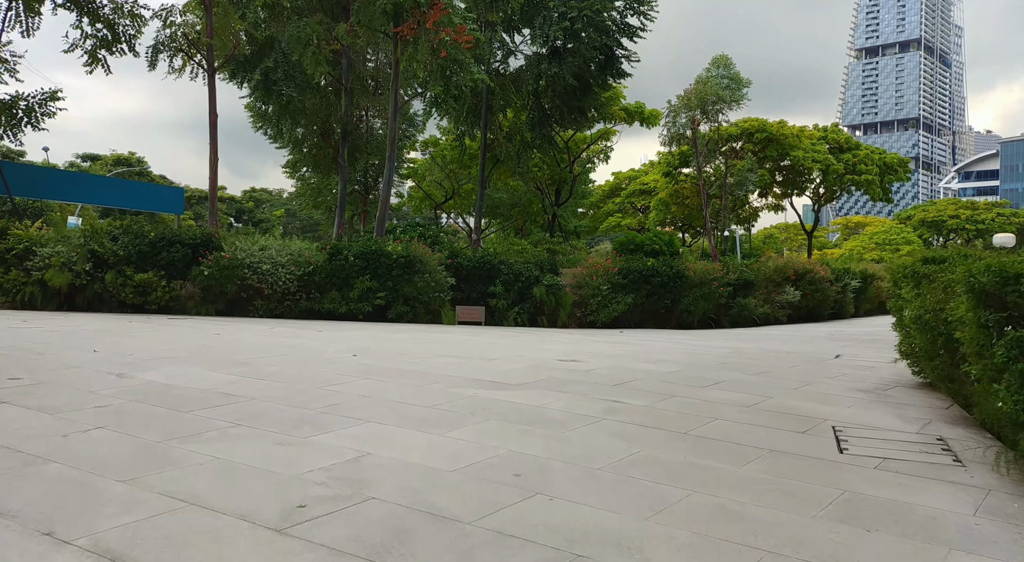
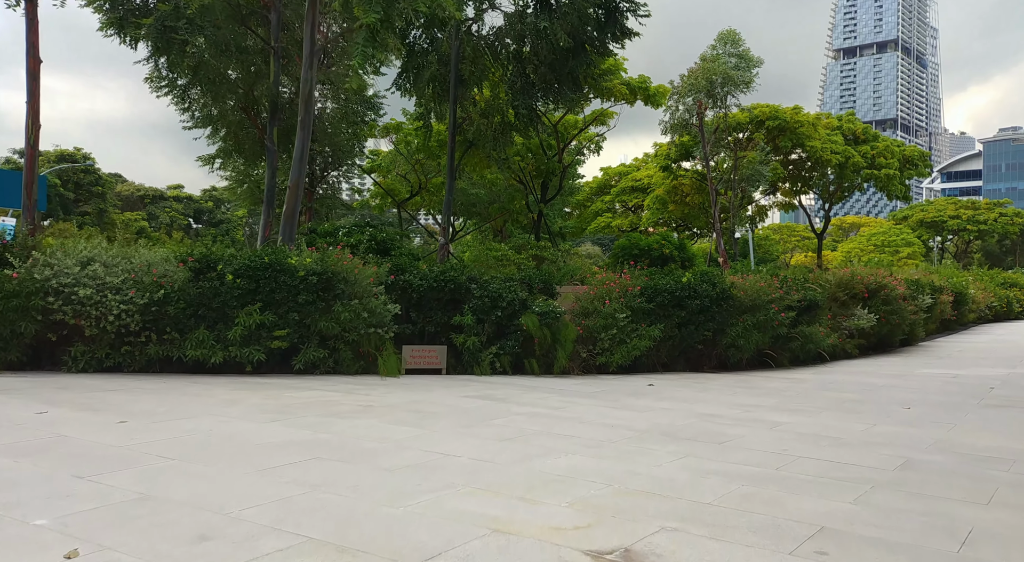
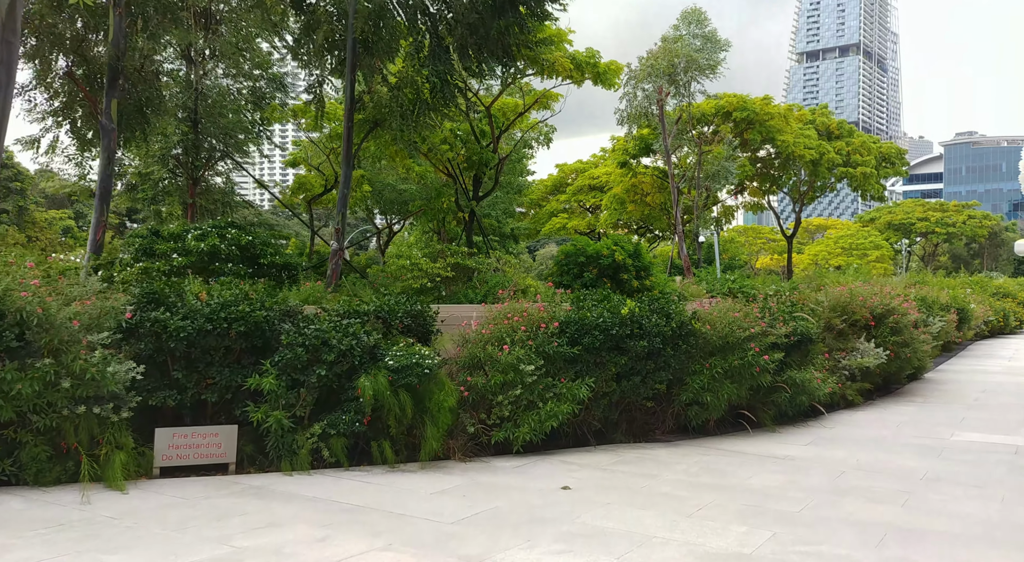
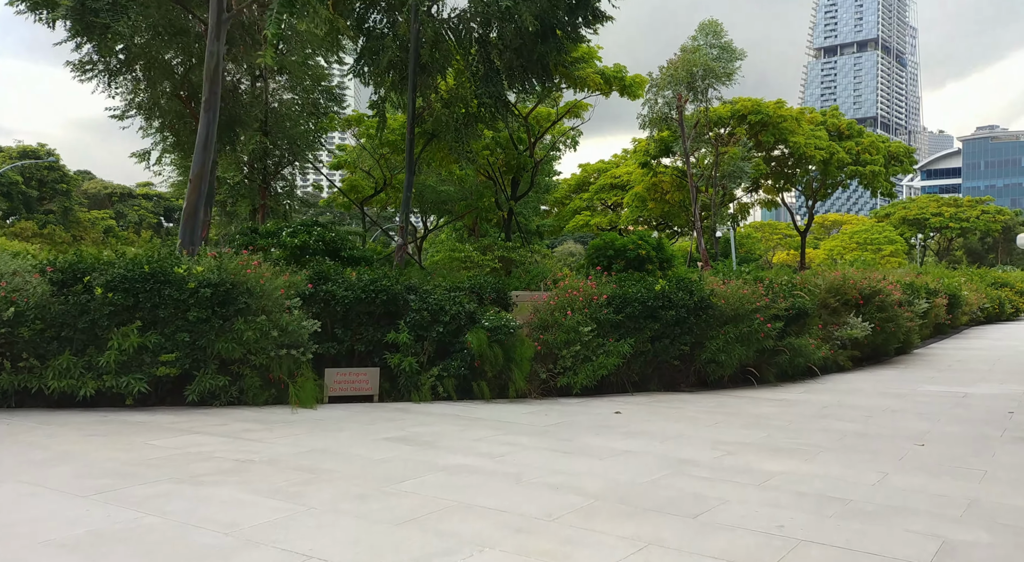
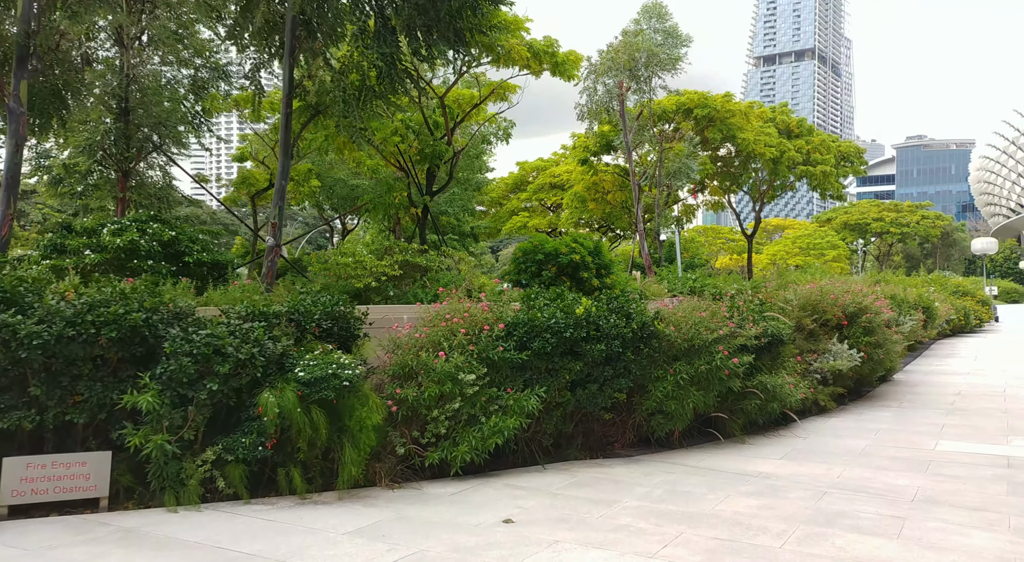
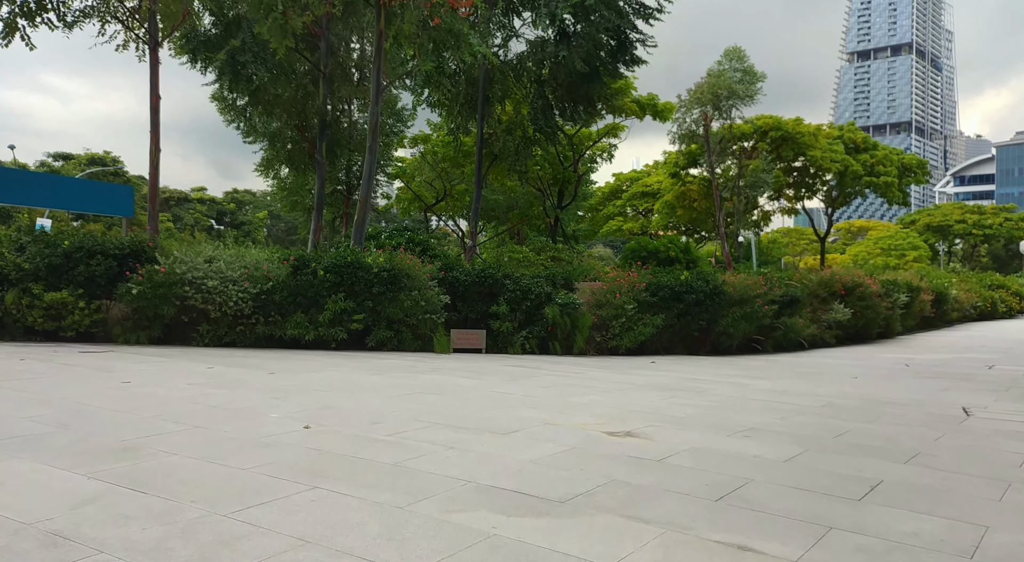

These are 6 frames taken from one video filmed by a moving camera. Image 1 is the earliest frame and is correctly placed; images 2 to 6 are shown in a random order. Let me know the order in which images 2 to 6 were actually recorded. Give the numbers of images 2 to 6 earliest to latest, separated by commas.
6, 2, 4, 3, 5
